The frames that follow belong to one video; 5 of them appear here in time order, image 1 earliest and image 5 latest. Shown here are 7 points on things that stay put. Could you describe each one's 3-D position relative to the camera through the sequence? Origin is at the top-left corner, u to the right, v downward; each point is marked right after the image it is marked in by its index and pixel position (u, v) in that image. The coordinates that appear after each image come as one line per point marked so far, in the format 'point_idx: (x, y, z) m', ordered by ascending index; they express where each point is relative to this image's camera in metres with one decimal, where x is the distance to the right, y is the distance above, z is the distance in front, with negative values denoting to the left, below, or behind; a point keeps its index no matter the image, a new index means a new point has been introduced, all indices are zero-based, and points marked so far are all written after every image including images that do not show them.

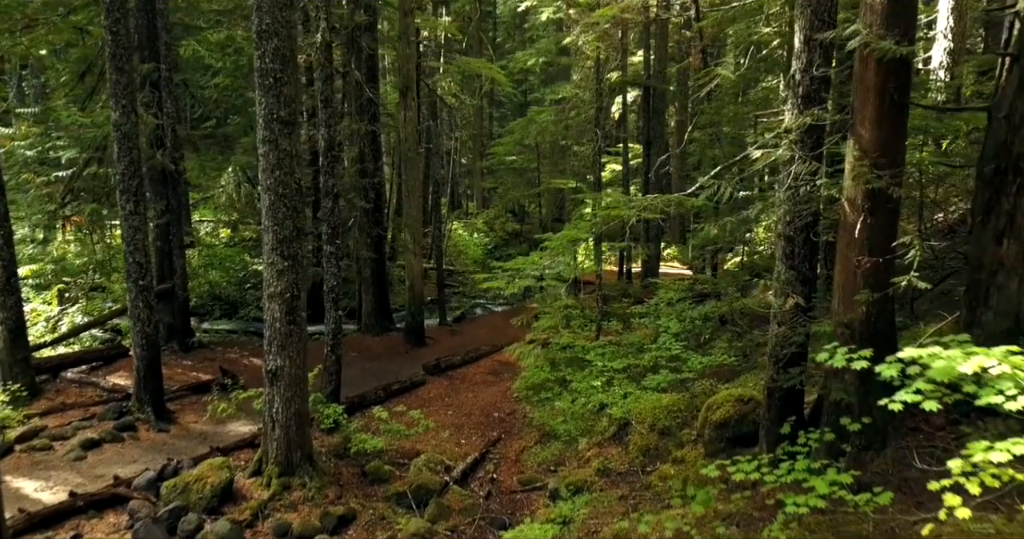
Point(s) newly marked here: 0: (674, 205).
0: (+2.0, +0.7, +7.3) m
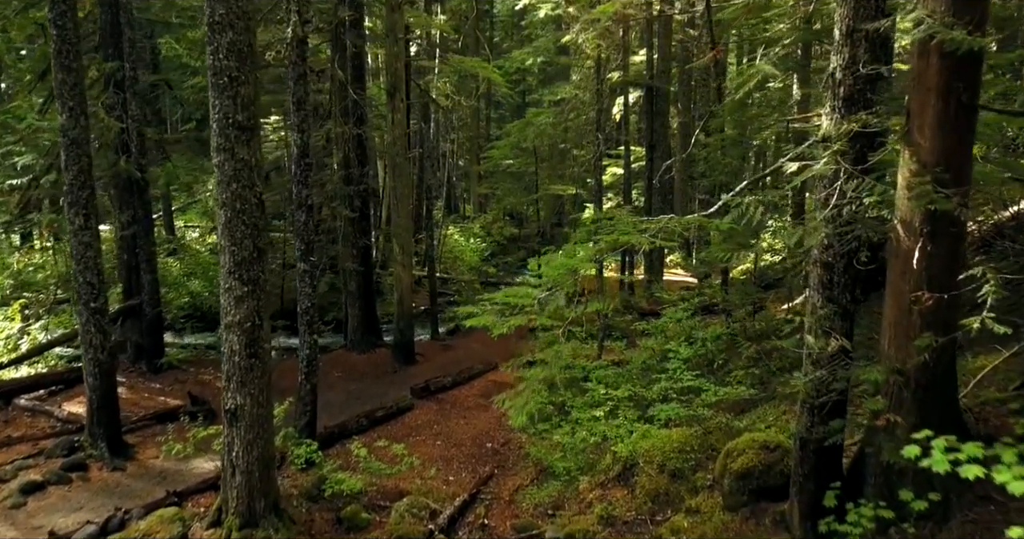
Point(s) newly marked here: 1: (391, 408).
0: (+1.9, +0.4, +6.3) m
1: (-2.3, -2.7, +12.0) m
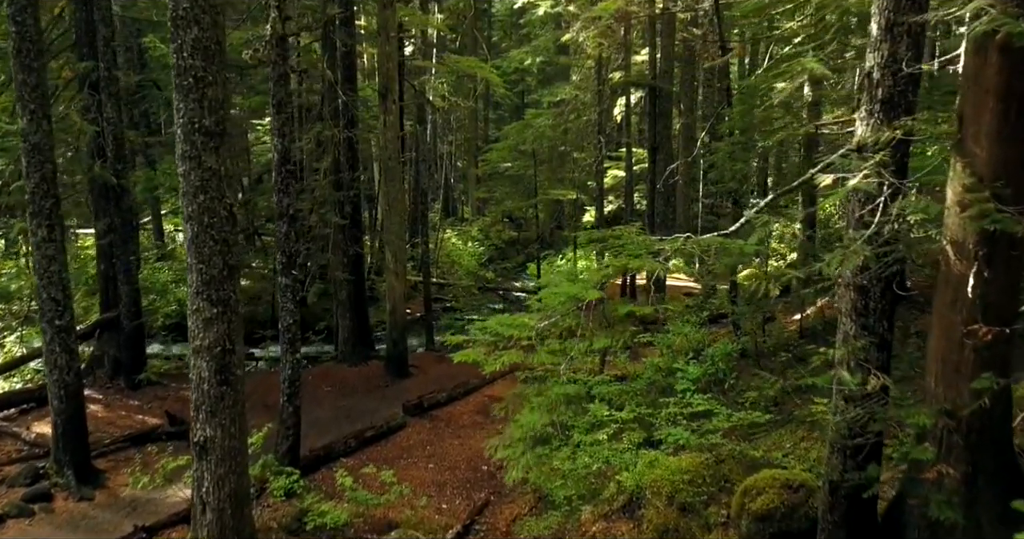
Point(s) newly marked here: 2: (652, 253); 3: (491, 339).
0: (+1.8, +0.2, +5.6) m
1: (-2.4, -2.9, +11.3) m
2: (+1.4, +0.1, +6.2) m
3: (-0.2, -0.8, +6.8) m
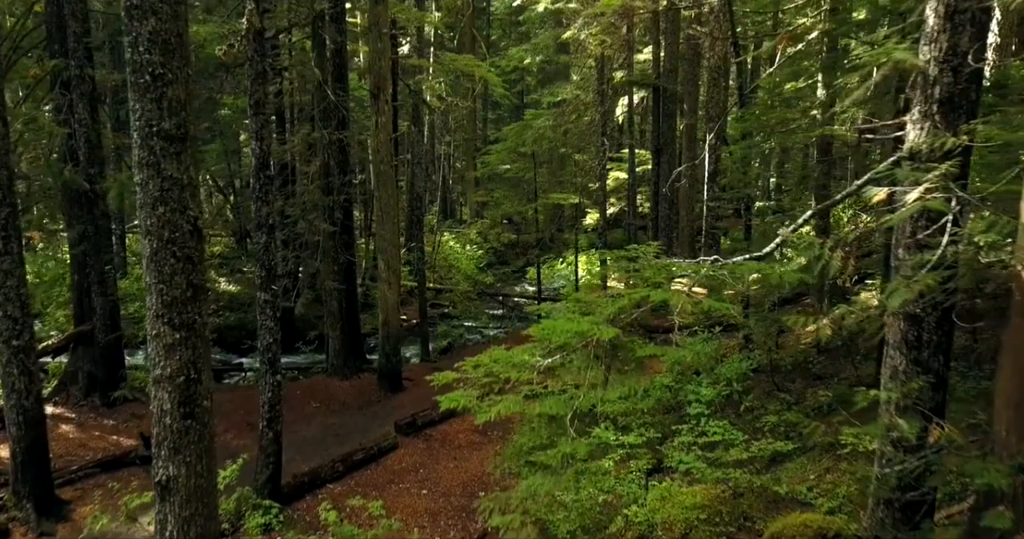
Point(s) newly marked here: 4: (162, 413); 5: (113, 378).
0: (+1.8, 0.0, +4.9) m
1: (-2.4, -3.1, +10.6) m
2: (+1.4, 0.0, +5.5) m
3: (-0.3, -1.0, +6.1) m
4: (-3.3, -1.4, +6.0) m
5: (-7.6, -2.0, +11.9) m
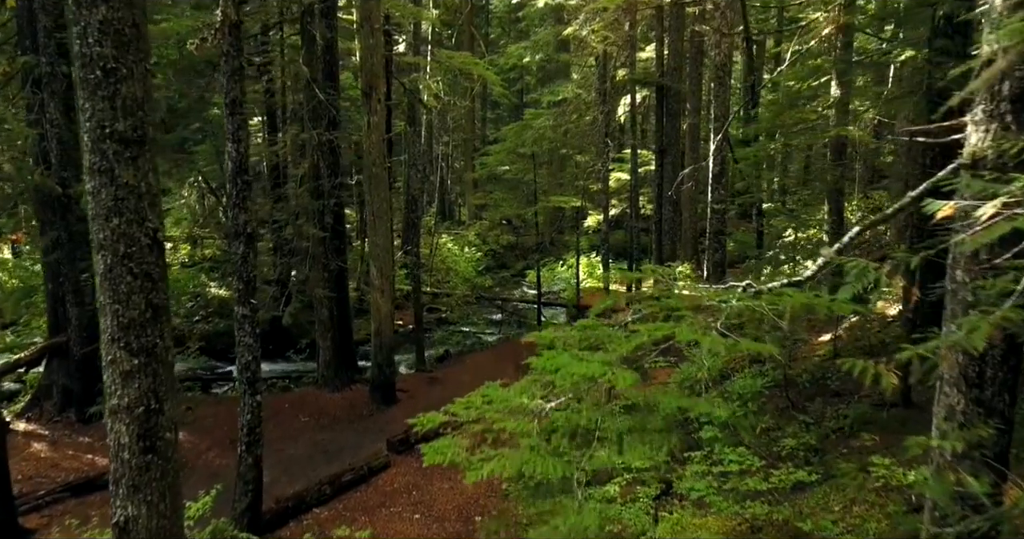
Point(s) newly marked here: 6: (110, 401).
0: (+1.8, -0.1, +4.3) m
1: (-2.4, -3.2, +10.0) m
2: (+1.4, -0.2, +4.9) m
3: (-0.3, -1.1, +5.4) m
4: (-3.4, -1.5, +5.4) m
5: (-7.6, -2.2, +11.3) m
6: (-3.4, -1.1, +5.3) m
